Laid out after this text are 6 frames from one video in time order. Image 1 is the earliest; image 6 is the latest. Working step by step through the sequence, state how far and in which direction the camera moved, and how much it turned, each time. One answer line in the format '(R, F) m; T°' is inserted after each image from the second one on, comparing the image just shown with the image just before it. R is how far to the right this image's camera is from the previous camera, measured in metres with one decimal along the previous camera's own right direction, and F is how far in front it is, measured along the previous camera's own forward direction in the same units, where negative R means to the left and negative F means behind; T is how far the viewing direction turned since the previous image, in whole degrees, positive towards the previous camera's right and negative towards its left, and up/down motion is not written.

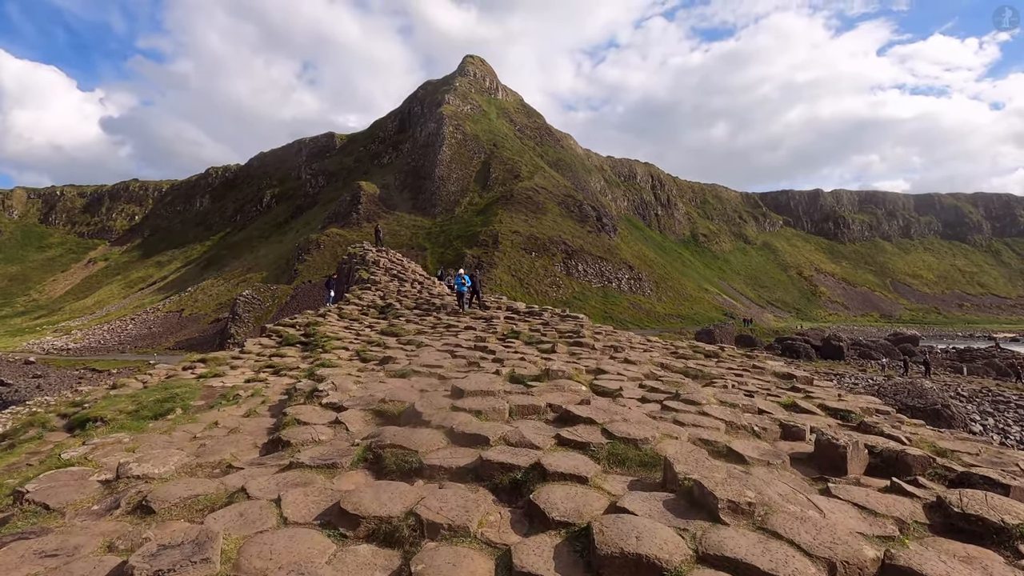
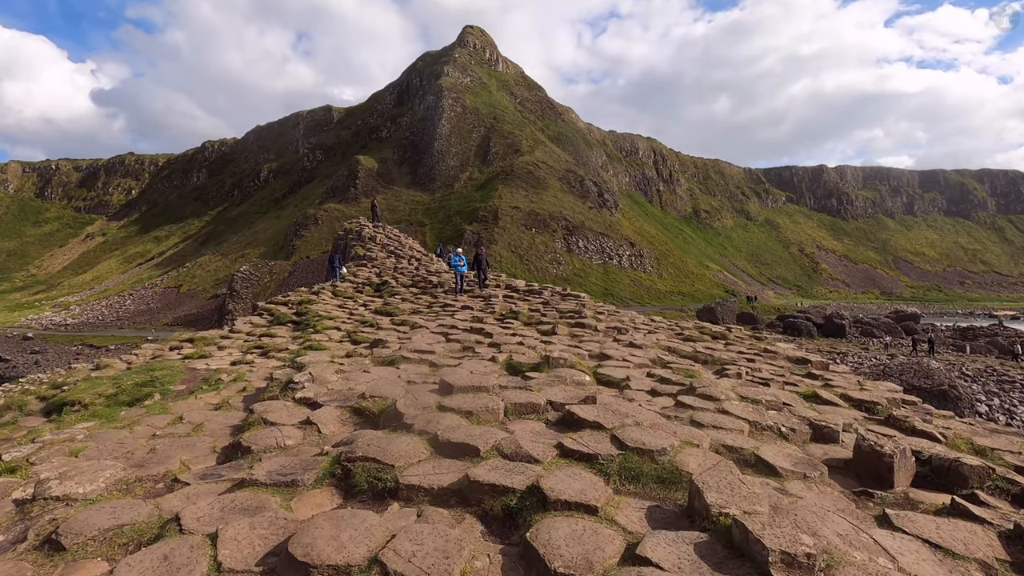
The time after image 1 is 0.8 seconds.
(0.0, +0.5) m; 0°
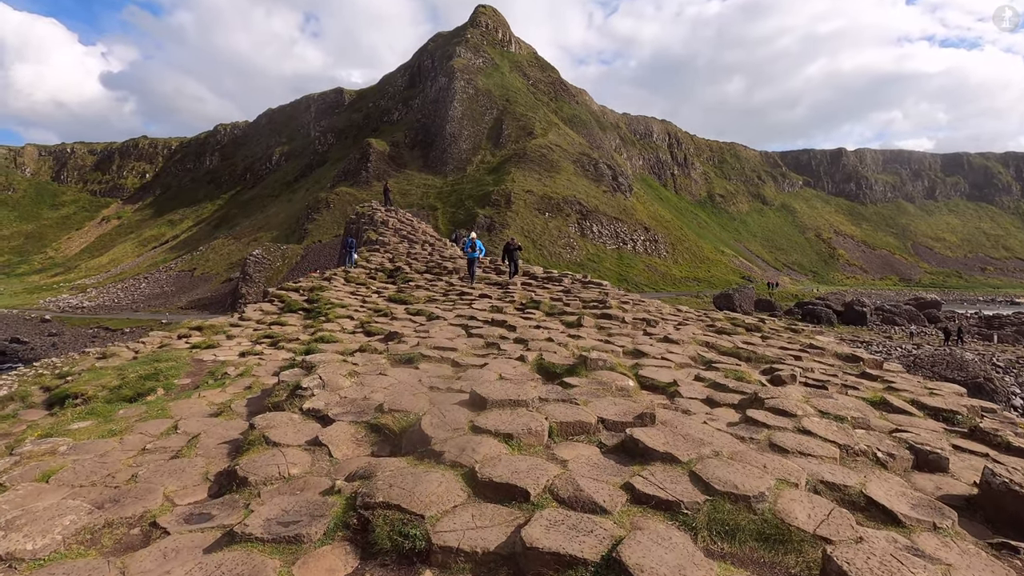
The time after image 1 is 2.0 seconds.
(-0.2, +0.6) m; -1°
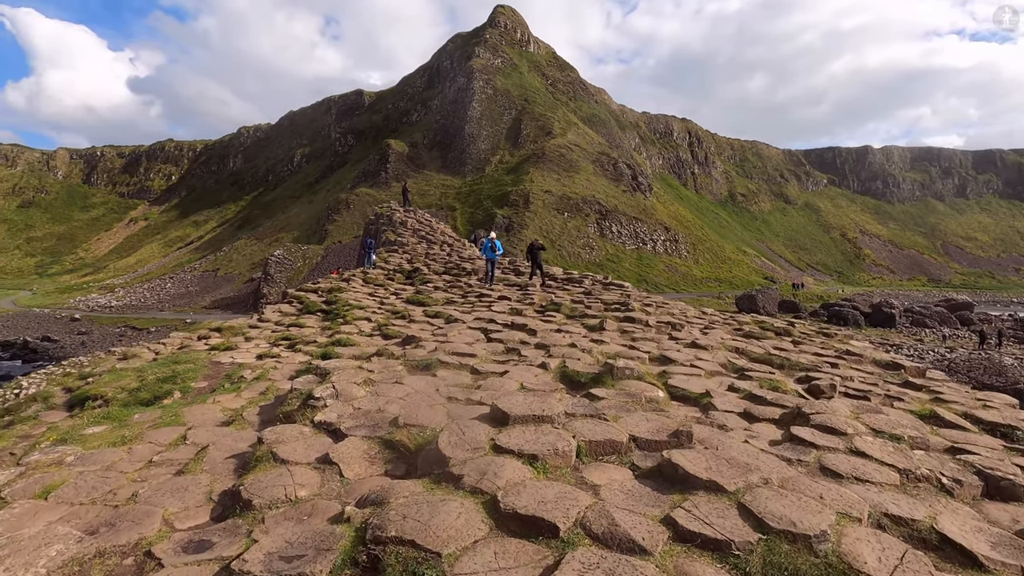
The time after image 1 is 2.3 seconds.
(0.0, +0.2) m; -2°
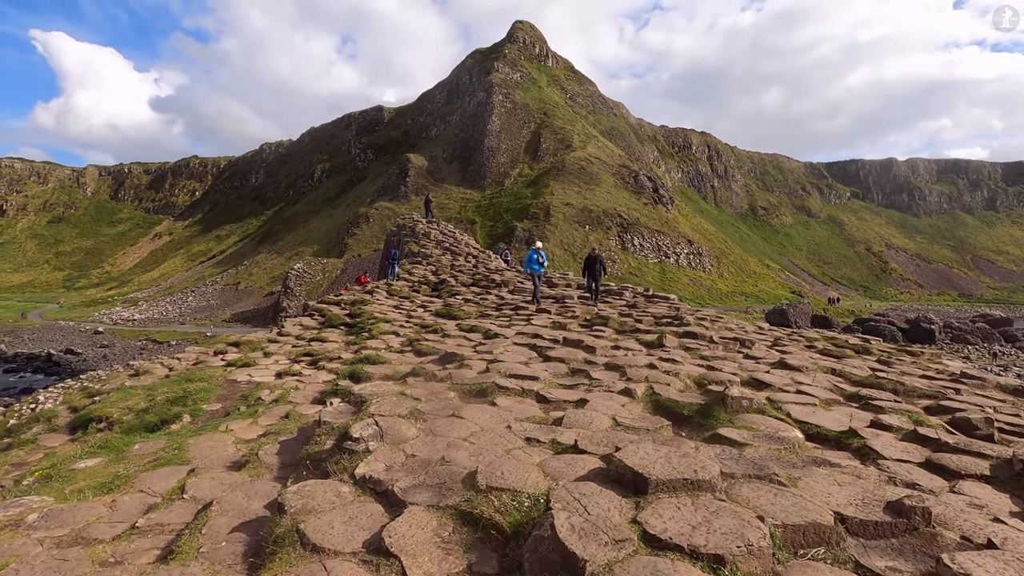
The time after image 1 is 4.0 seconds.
(-0.4, +0.9) m; -2°
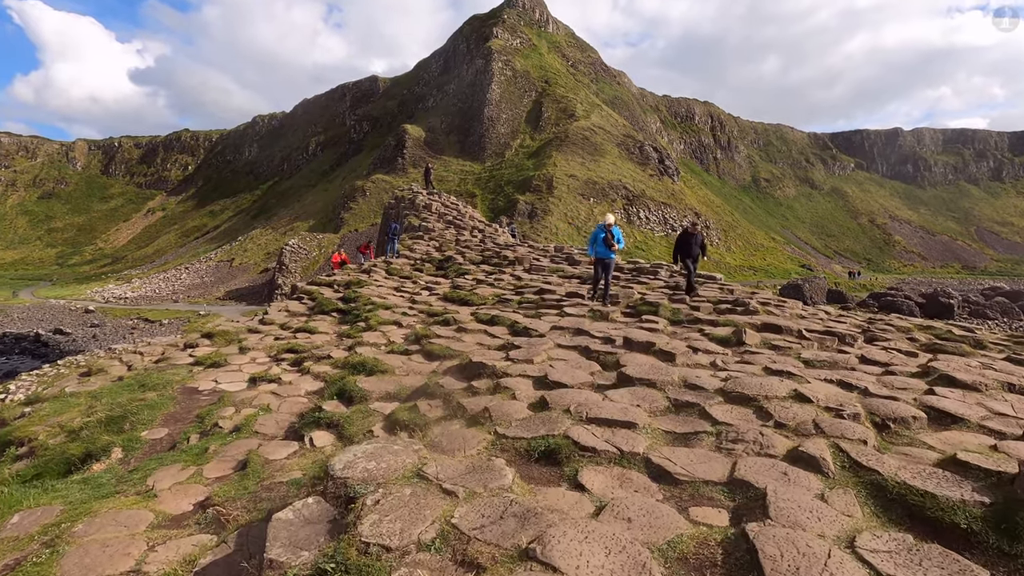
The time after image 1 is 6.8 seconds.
(-0.4, +1.7) m; 0°
